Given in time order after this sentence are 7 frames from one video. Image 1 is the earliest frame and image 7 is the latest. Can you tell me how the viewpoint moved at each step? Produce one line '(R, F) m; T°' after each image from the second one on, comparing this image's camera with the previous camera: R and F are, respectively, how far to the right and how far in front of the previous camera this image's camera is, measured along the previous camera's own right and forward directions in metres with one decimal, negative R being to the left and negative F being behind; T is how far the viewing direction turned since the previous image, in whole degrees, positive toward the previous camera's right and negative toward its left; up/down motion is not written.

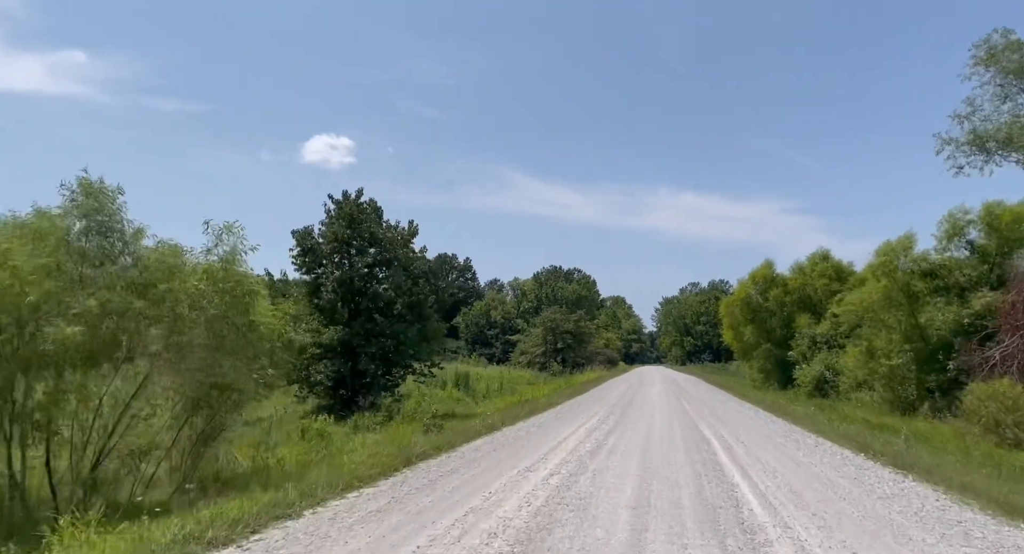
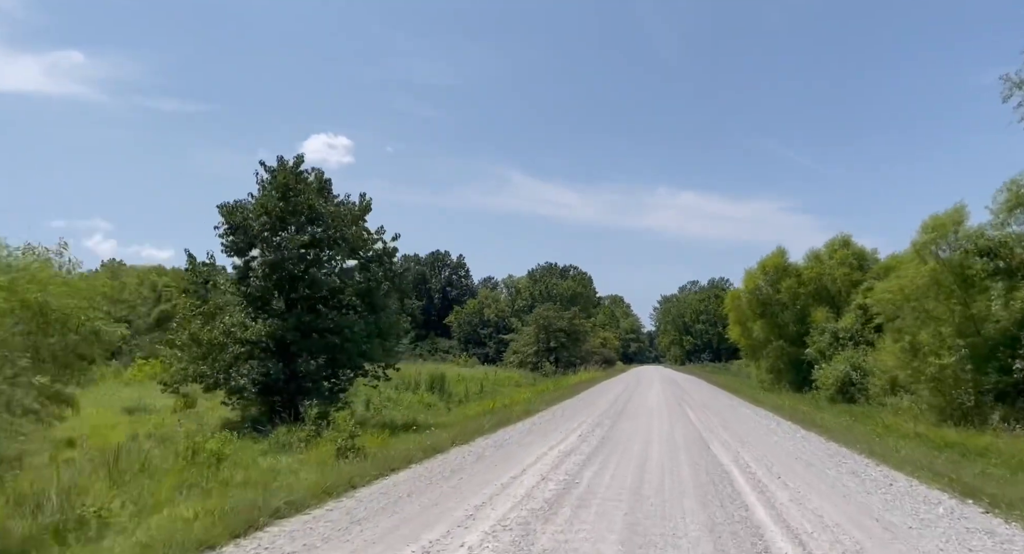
(+1.0, +5.0) m; 0°
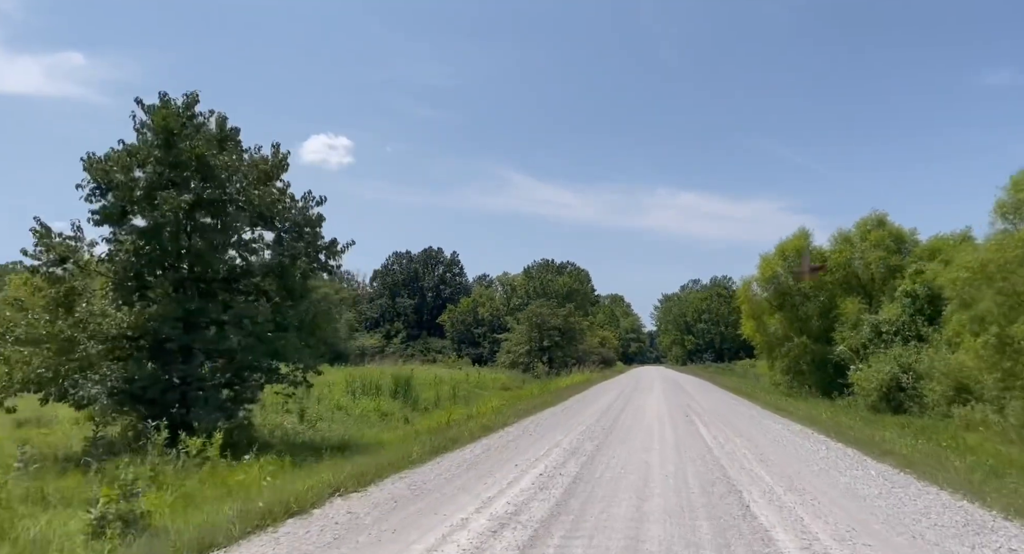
(+1.1, +5.9) m; 0°
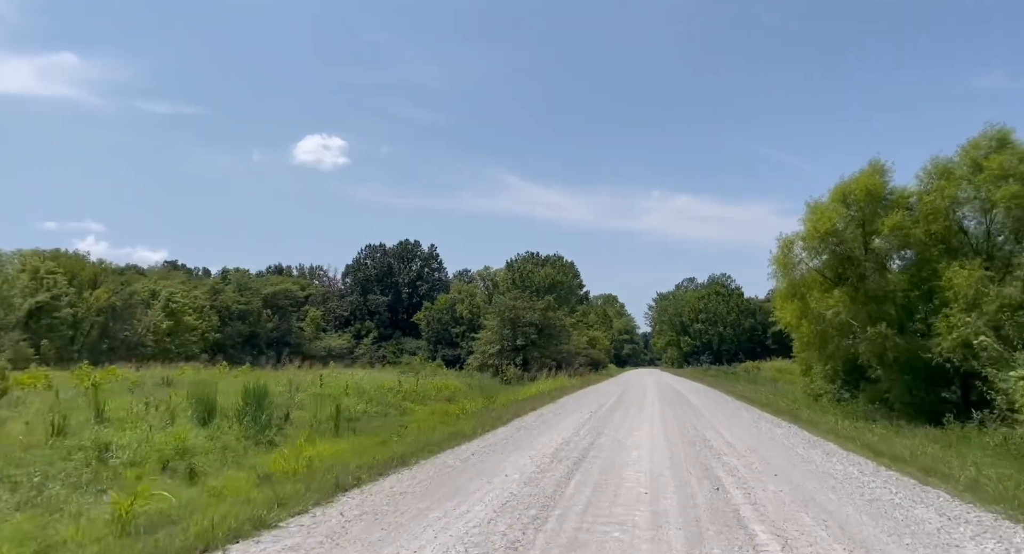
(+2.5, +12.7) m; 0°
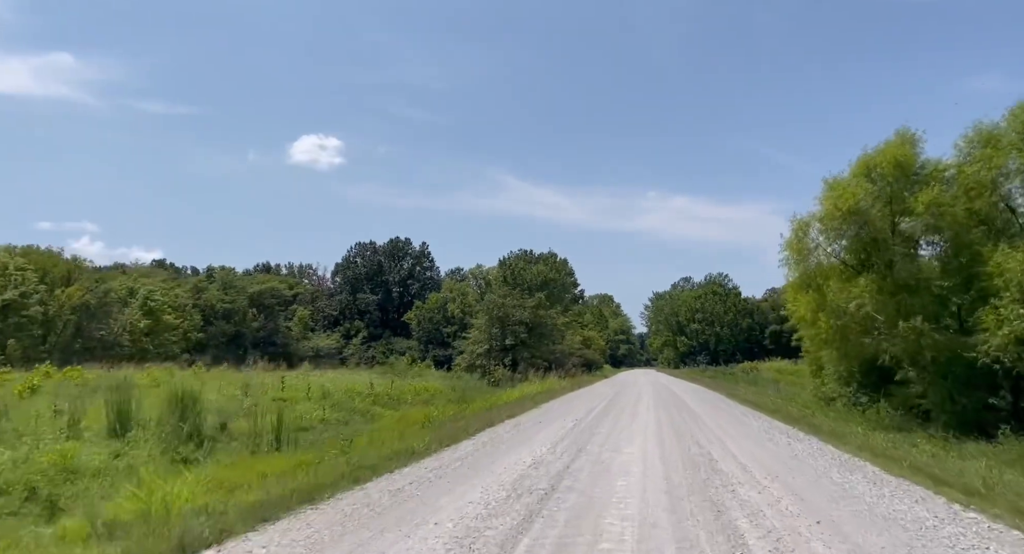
(+0.7, +3.3) m; 0°
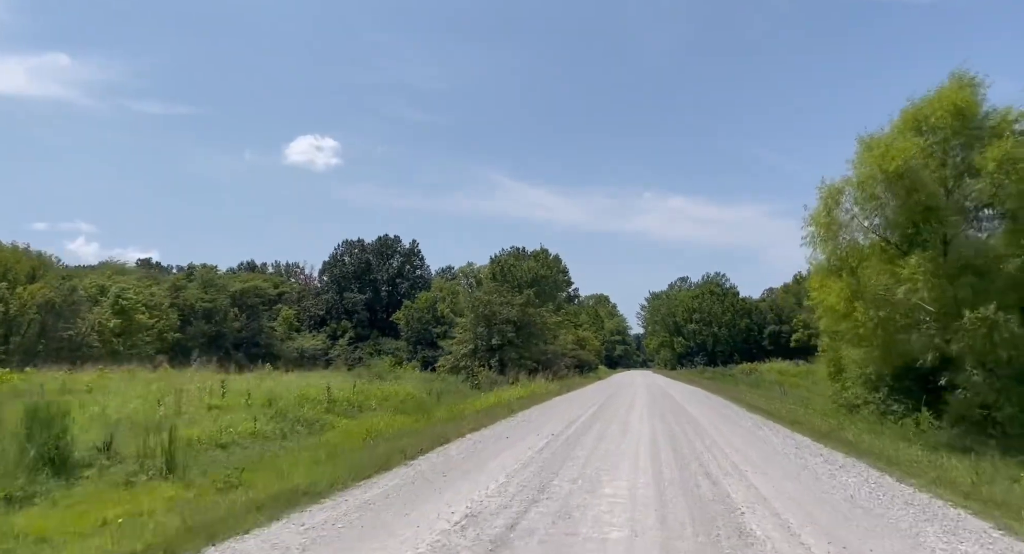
(+0.8, +4.2) m; 0°
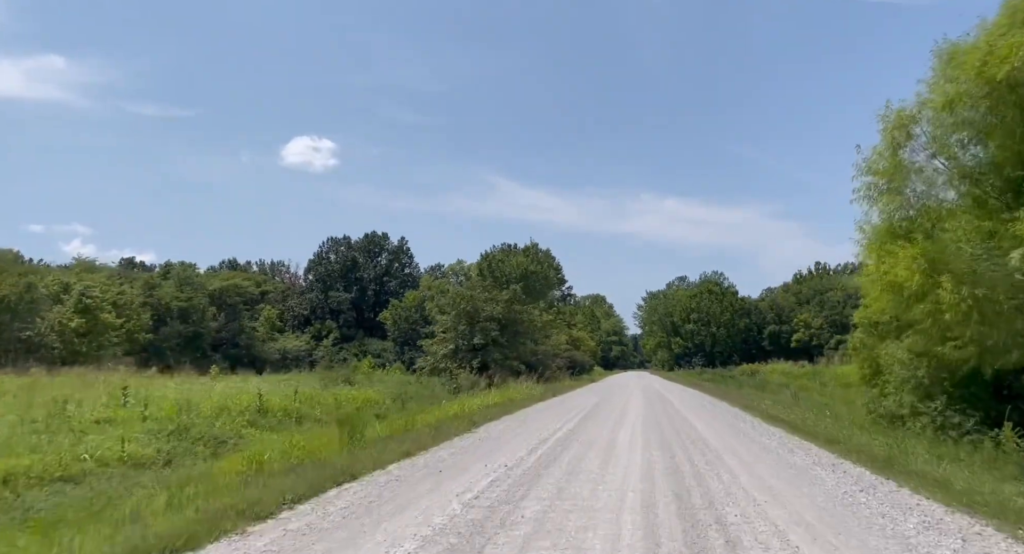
(+1.0, +5.2) m; 0°
